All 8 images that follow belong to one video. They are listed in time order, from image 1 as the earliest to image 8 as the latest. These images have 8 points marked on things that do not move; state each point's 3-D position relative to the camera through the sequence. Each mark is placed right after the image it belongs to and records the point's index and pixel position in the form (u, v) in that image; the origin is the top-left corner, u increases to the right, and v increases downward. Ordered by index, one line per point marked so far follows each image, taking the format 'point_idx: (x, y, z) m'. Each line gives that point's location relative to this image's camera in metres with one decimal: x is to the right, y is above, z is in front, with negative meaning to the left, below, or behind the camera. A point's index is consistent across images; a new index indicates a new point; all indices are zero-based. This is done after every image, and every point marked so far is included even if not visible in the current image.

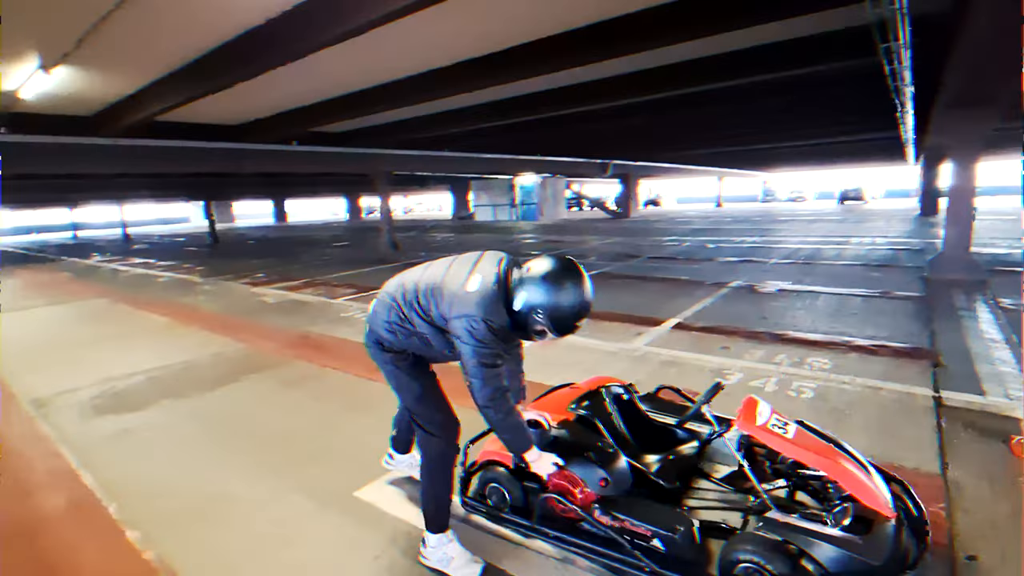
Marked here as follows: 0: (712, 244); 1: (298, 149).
0: (+4.8, +1.1, +12.4) m
1: (-3.9, +2.6, +9.5) m
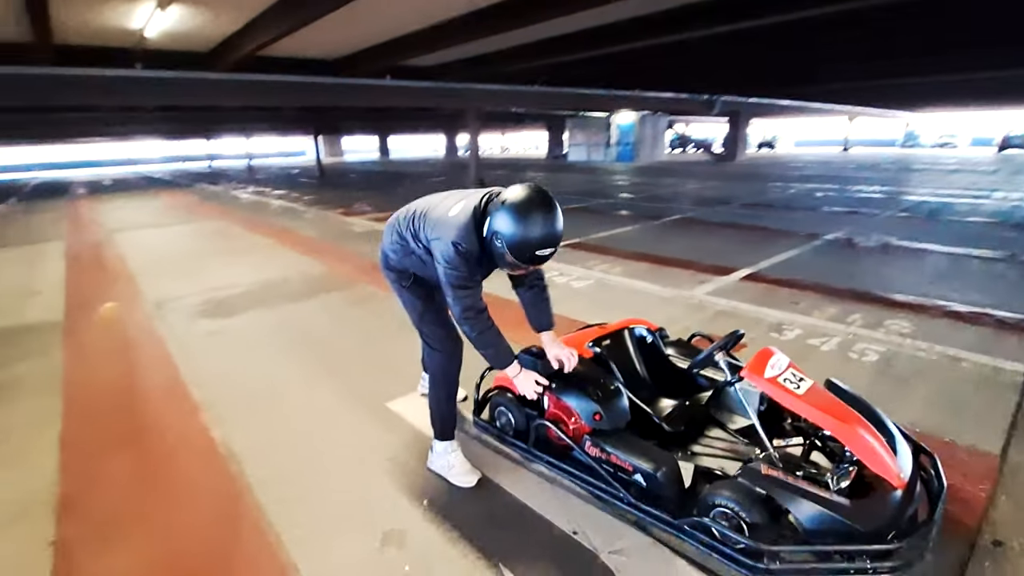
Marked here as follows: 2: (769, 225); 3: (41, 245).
0: (+6.7, +2.1, +11.1) m
1: (-2.3, +3.9, +9.7) m
2: (+3.7, +0.9, +7.4) m
3: (-7.4, +0.7, +8.1) m
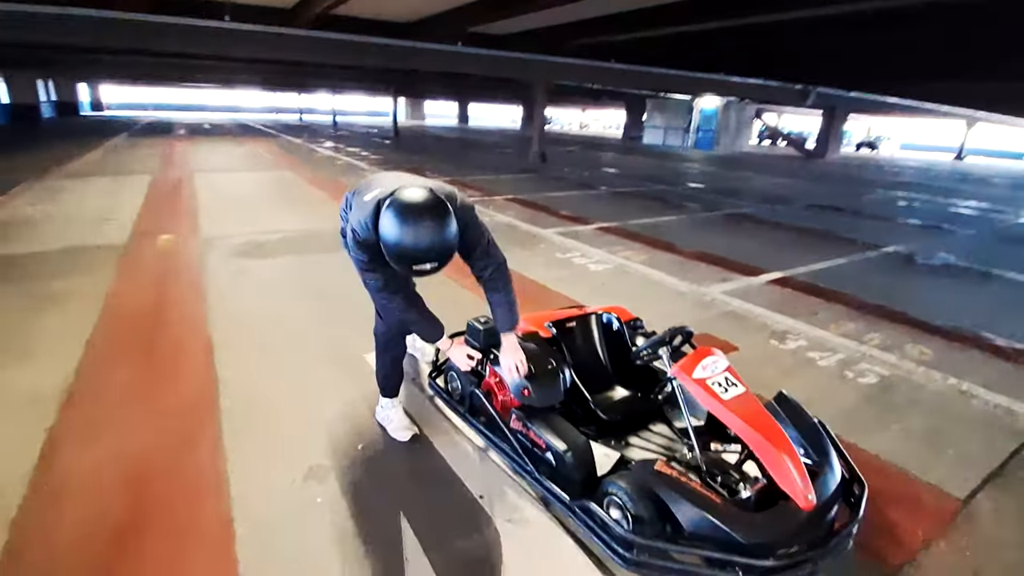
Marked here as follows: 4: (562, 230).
0: (+7.8, +1.7, +10.2) m
1: (-1.0, +4.6, +9.8) m
2: (+4.3, +0.8, +6.9) m
3: (-6.6, +1.9, +8.9) m
4: (+0.6, +0.7, +6.1) m
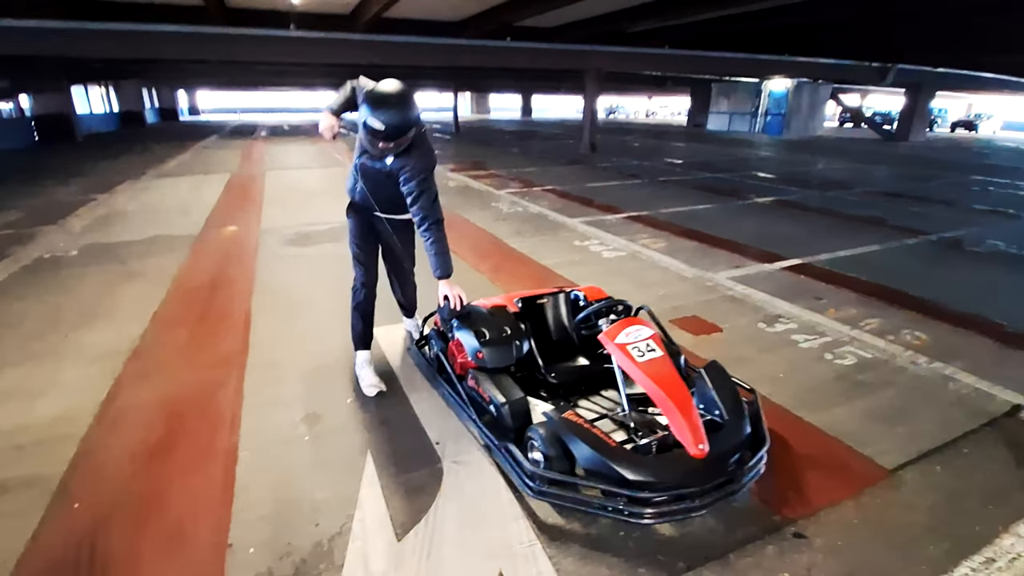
0: (+8.7, +1.9, +9.4) m
1: (-0.1, +4.8, +10.1) m
2: (+4.7, +0.9, +6.6) m
3: (-5.8, +2.2, +10.0) m
4: (+1.0, +0.9, +6.3) m
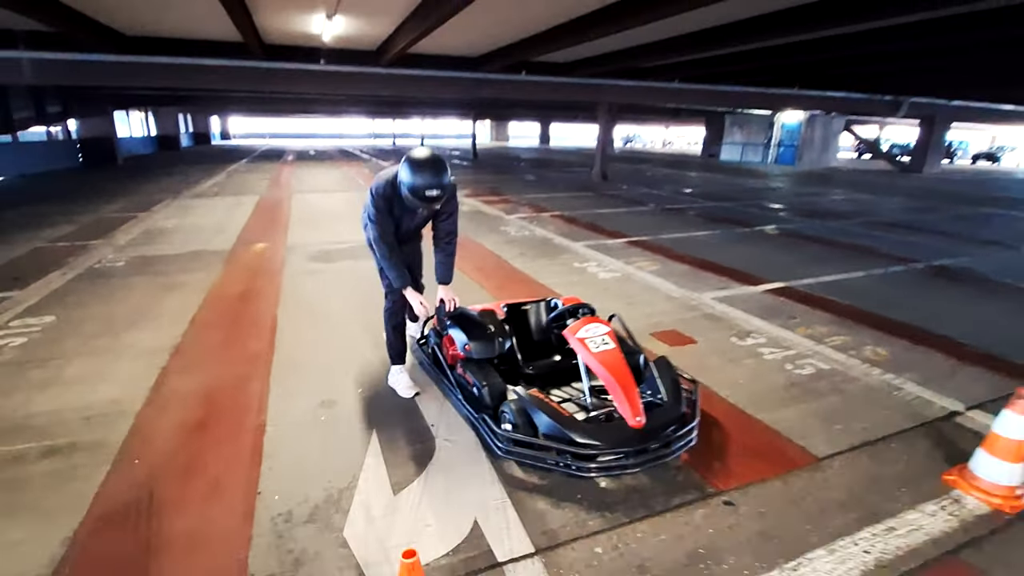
0: (+8.9, +1.3, +9.5) m
1: (+0.2, +4.4, +10.7) m
2: (+4.8, +0.6, +6.9) m
3: (-5.6, +1.9, +10.7) m
4: (+1.0, +0.6, +6.7) m
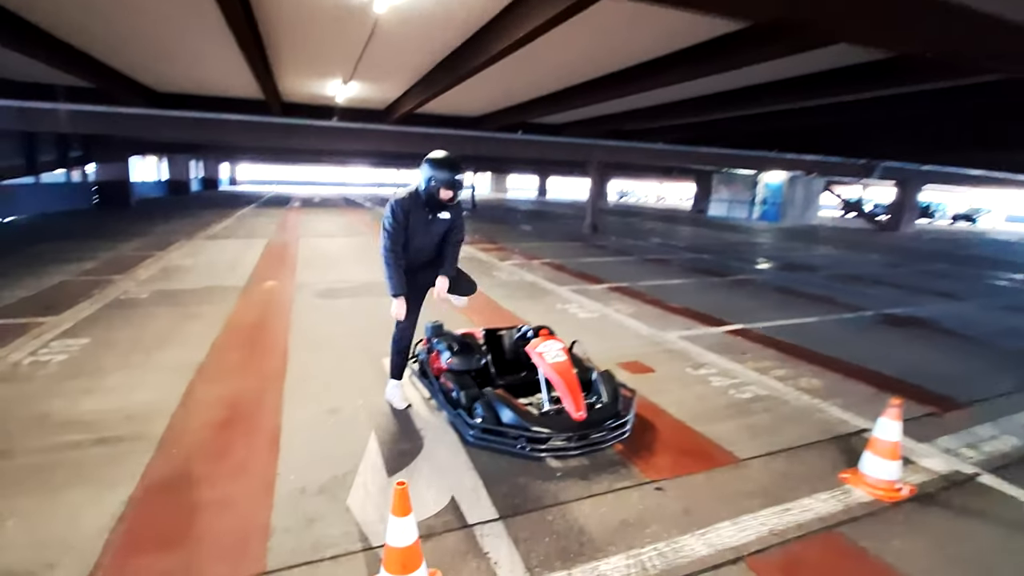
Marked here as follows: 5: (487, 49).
0: (+8.7, +0.3, +10.2) m
1: (+0.1, +3.4, +11.6) m
2: (+4.7, -0.1, +7.5) m
3: (-5.7, +1.1, +11.3) m
4: (+0.9, 0.0, +7.3) m
5: (-0.3, +2.5, +5.2) m
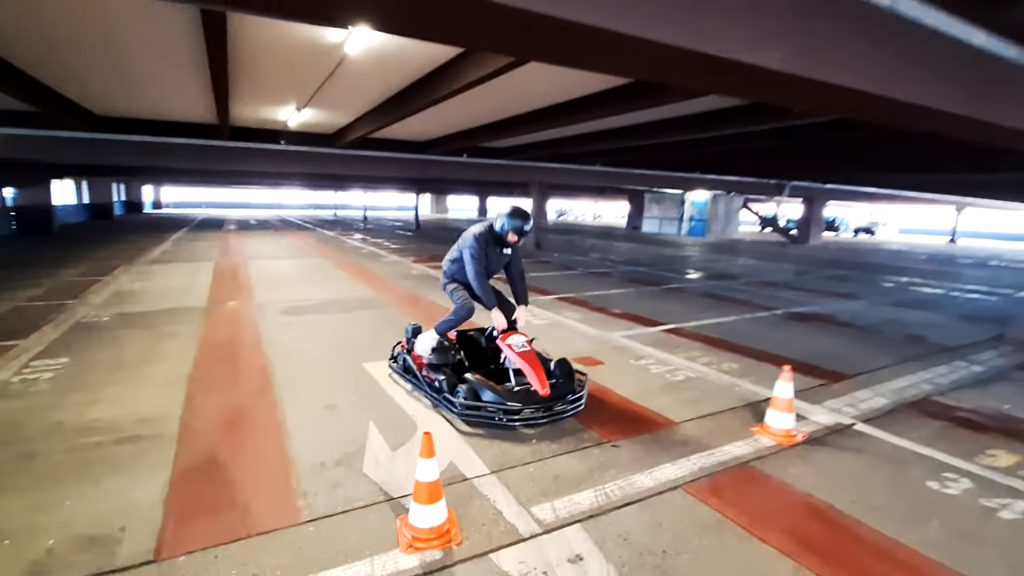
0: (+7.7, +0.2, +11.7) m
1: (-1.2, +3.1, +12.2) m
2: (+4.0, -0.2, +8.5) m
3: (-6.8, +0.6, +11.2) m
4: (+0.2, -0.2, +7.9) m
5: (-0.8, +2.3, +5.8) m
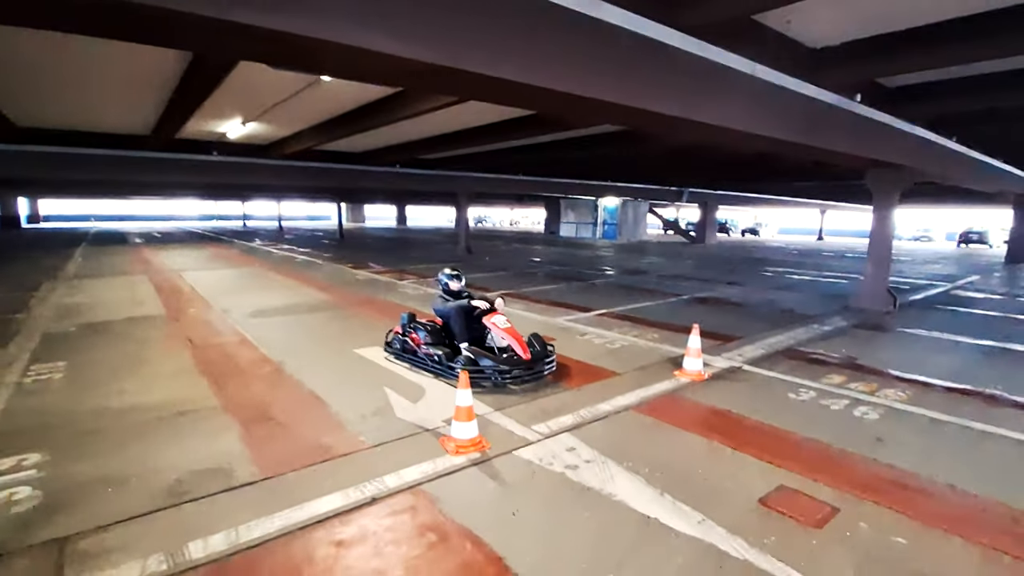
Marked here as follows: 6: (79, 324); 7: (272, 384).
0: (+6.0, +0.5, +13.8) m
1: (-2.9, +3.0, +12.9) m
2: (+2.9, 0.0, +10.1) m
3: (-8.2, +0.3, +11.0) m
4: (-0.6, -0.1, +8.8) m
5: (-1.4, +2.4, +6.7) m
6: (-5.4, -0.5, +6.5) m
7: (-2.0, -0.8, +4.3) m
